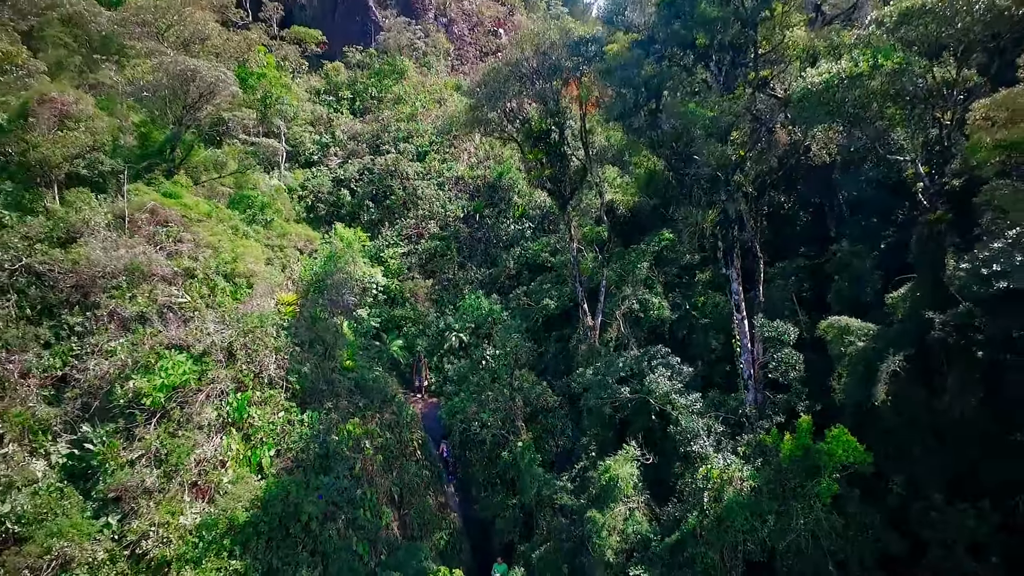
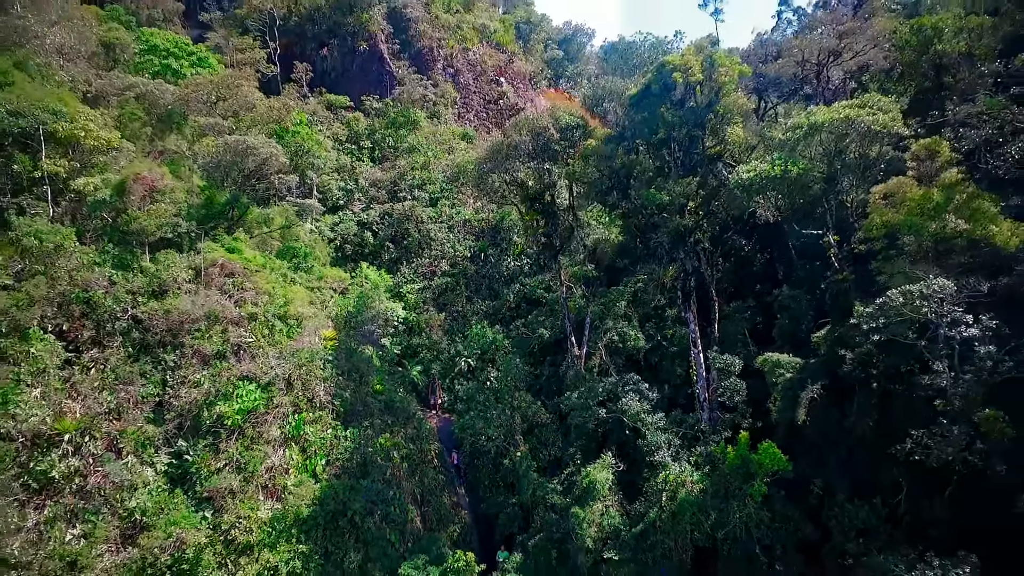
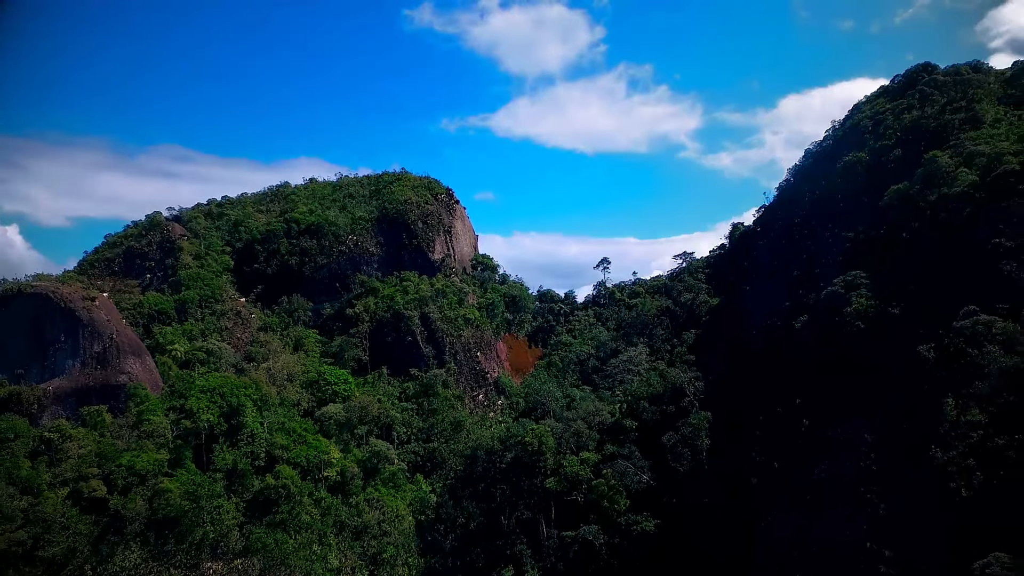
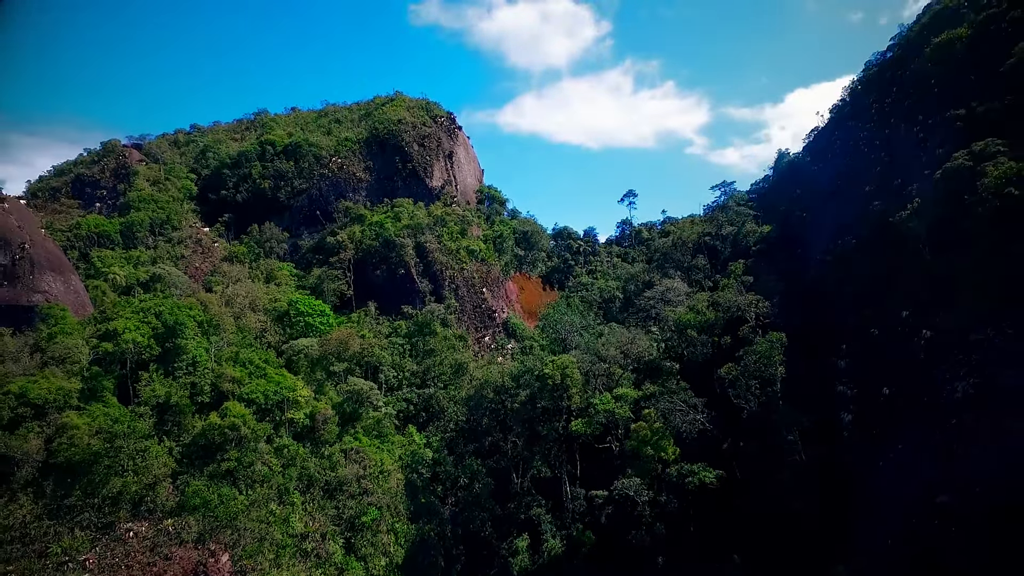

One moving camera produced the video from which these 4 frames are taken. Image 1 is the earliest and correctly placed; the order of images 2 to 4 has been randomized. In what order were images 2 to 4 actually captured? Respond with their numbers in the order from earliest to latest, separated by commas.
2, 4, 3
